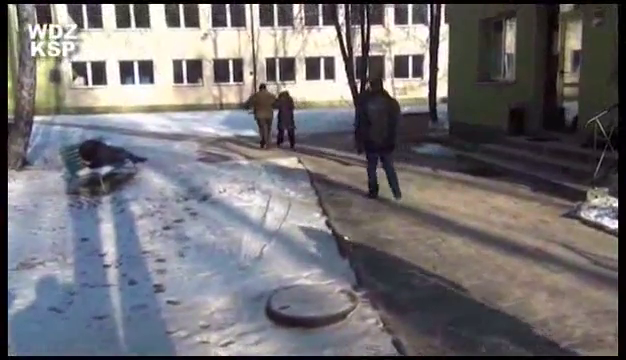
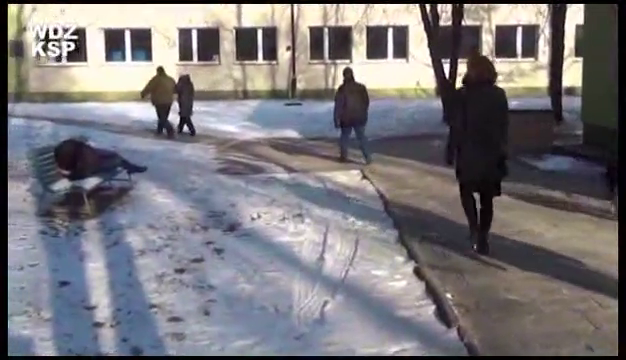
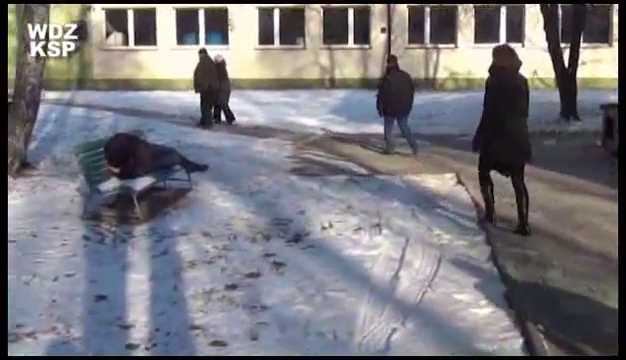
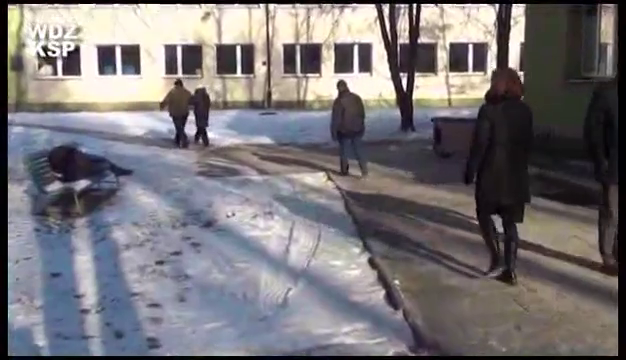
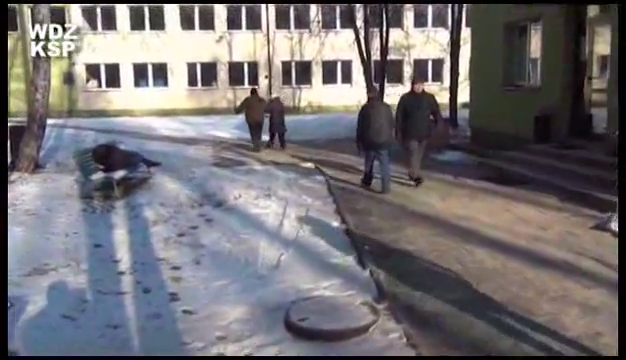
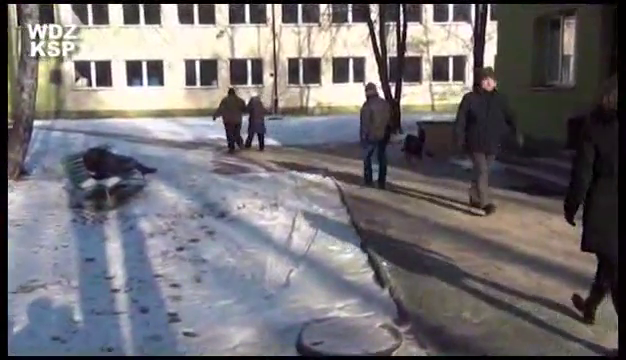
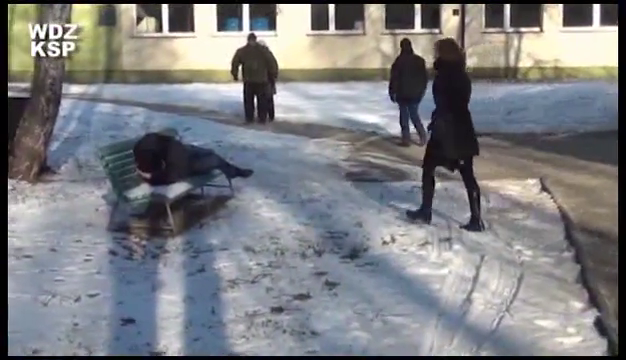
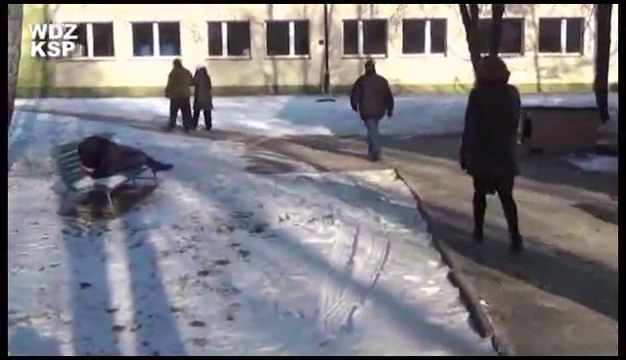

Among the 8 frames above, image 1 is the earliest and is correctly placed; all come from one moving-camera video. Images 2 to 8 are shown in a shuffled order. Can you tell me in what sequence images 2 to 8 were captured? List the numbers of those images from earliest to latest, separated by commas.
5, 6, 4, 2, 8, 3, 7
